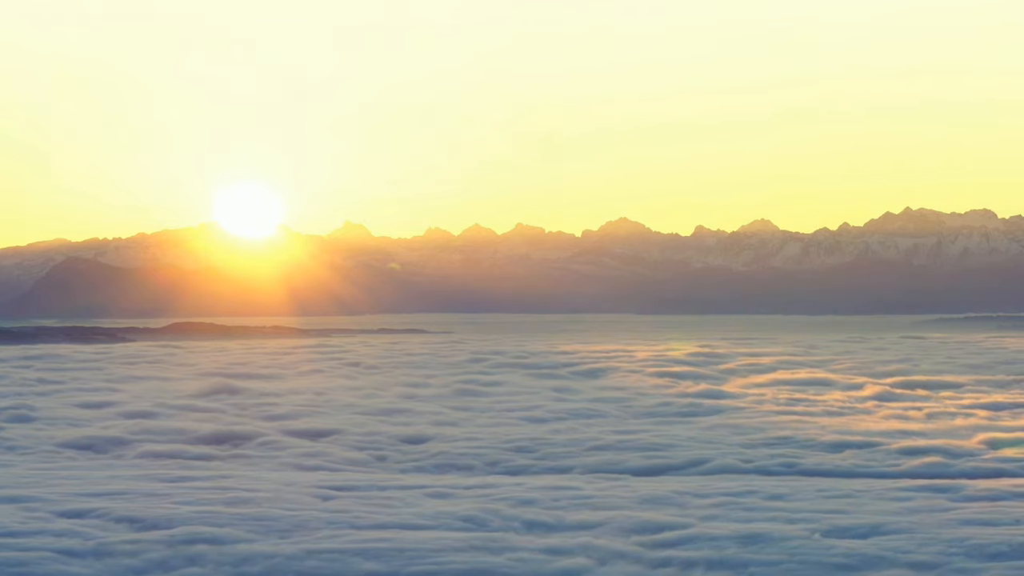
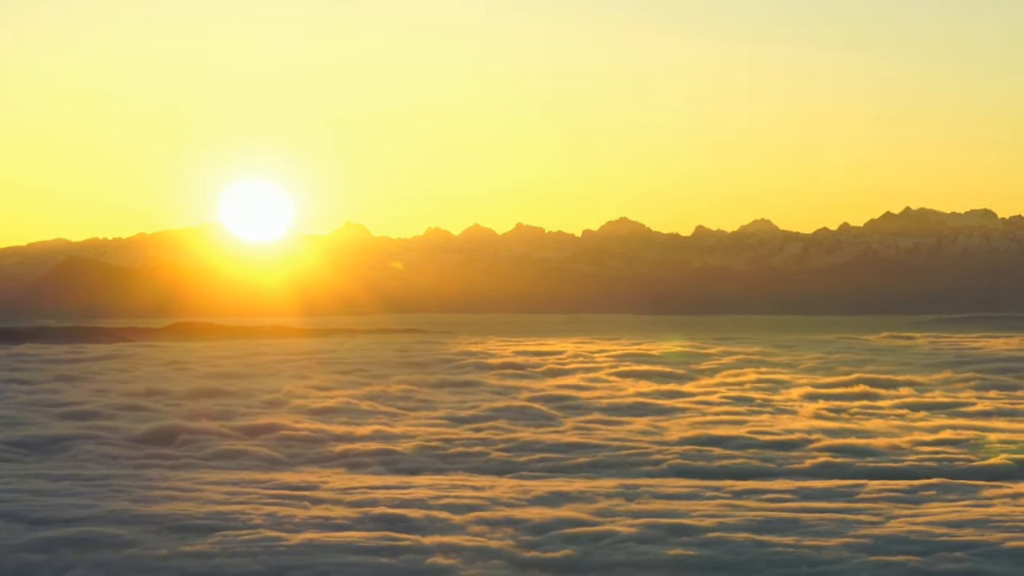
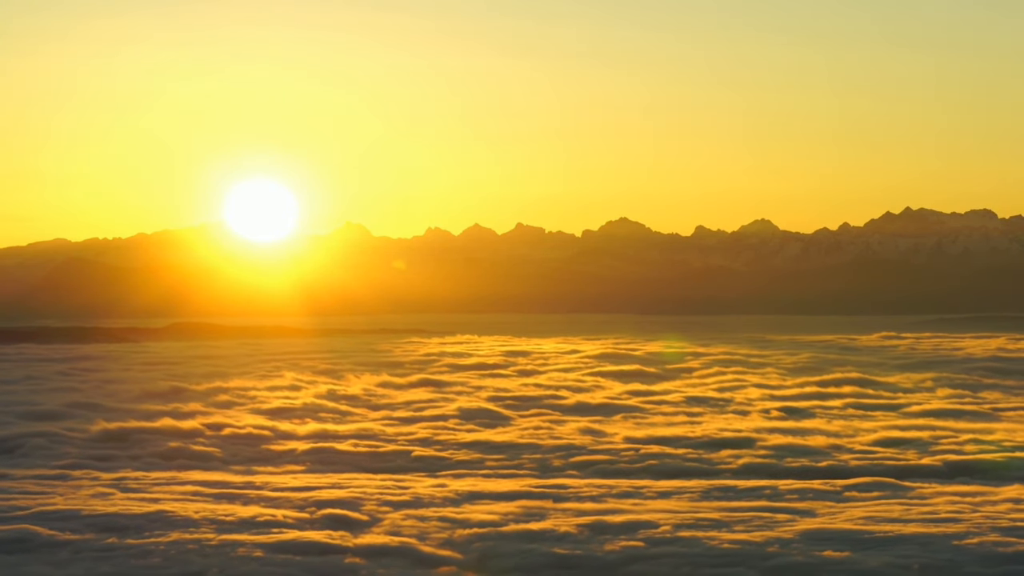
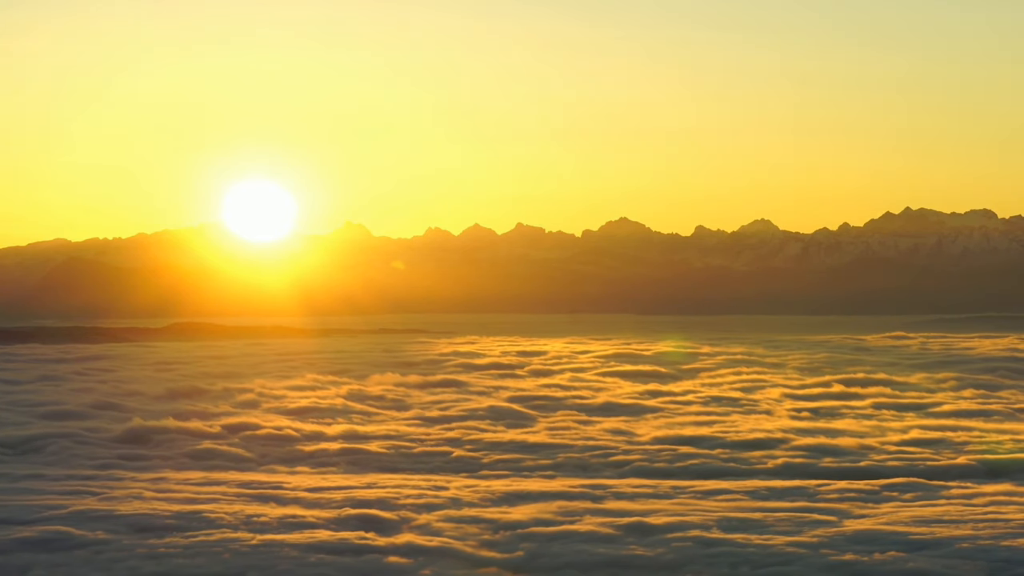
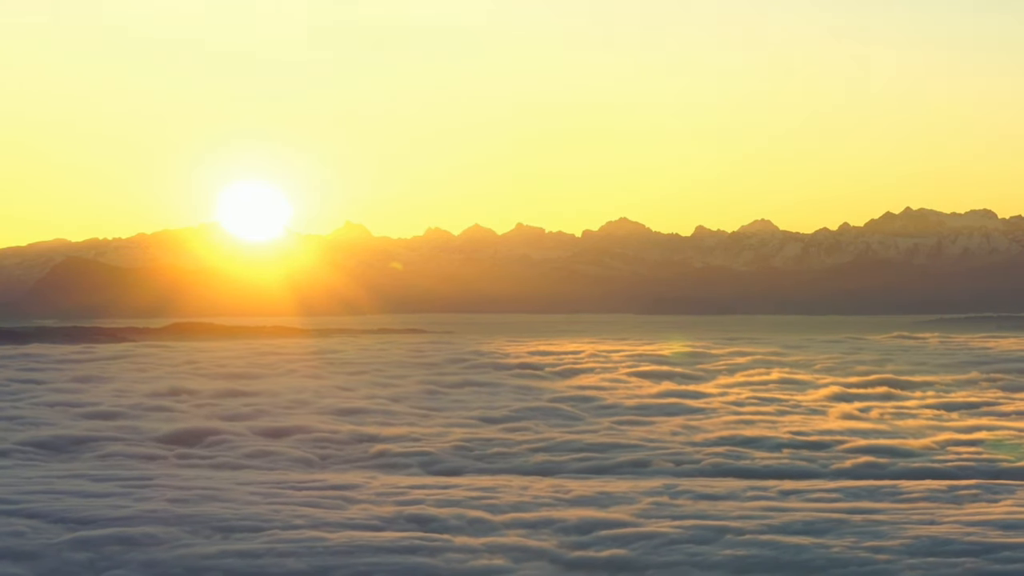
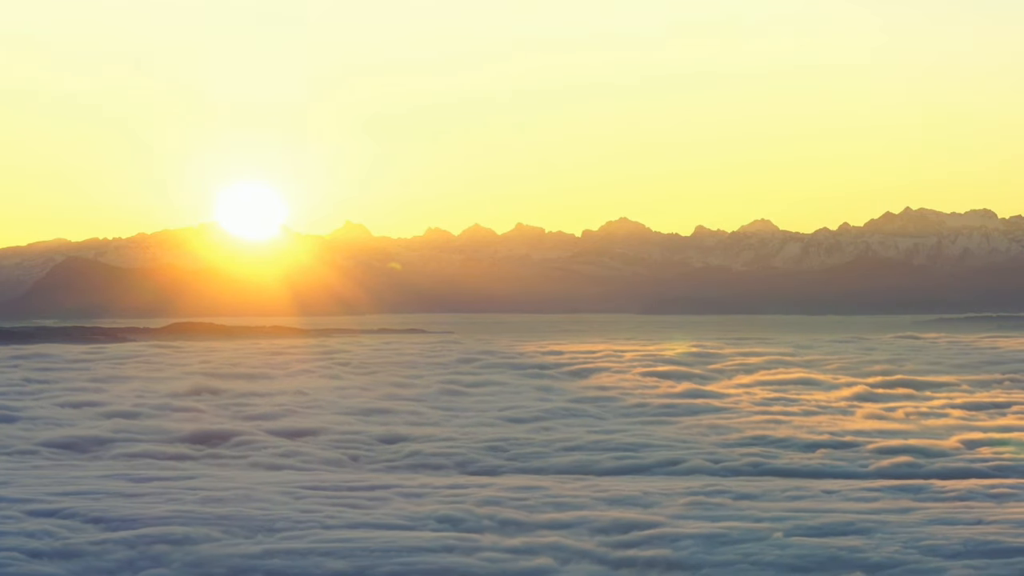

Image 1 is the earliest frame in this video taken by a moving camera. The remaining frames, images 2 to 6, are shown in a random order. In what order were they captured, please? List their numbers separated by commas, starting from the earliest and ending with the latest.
6, 5, 2, 4, 3
